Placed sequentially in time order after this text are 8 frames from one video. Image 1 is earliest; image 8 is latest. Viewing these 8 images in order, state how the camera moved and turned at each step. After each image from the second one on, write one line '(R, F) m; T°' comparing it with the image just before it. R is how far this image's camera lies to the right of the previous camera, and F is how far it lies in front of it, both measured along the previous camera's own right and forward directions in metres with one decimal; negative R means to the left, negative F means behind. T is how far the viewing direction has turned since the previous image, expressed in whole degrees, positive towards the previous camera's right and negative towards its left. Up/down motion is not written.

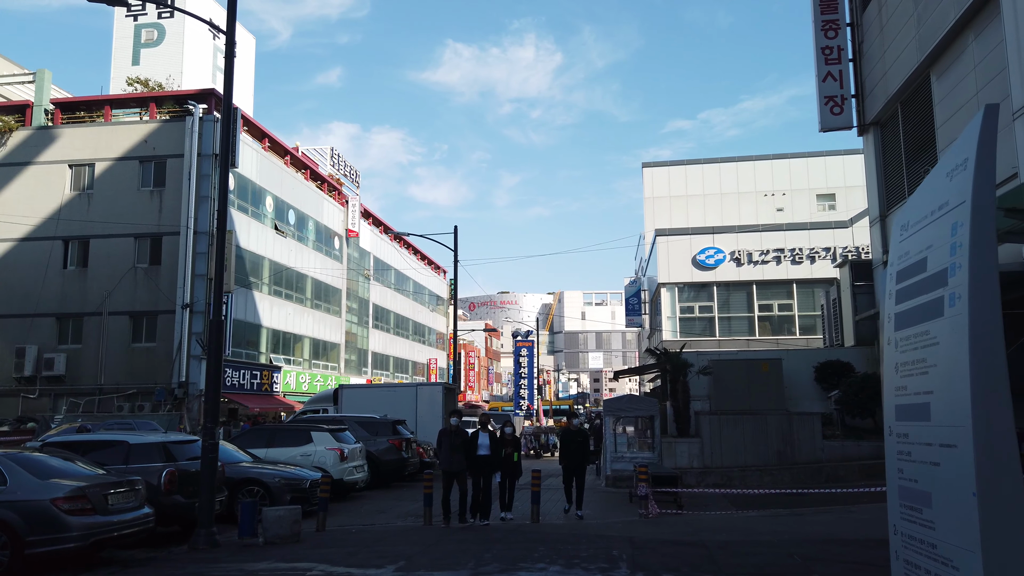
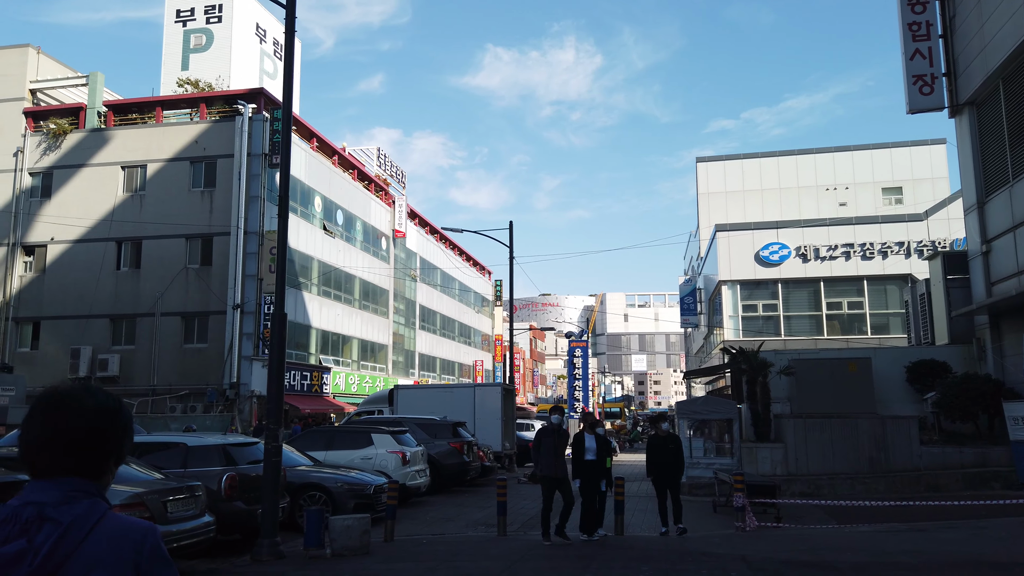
(-0.6, +1.0) m; -3°
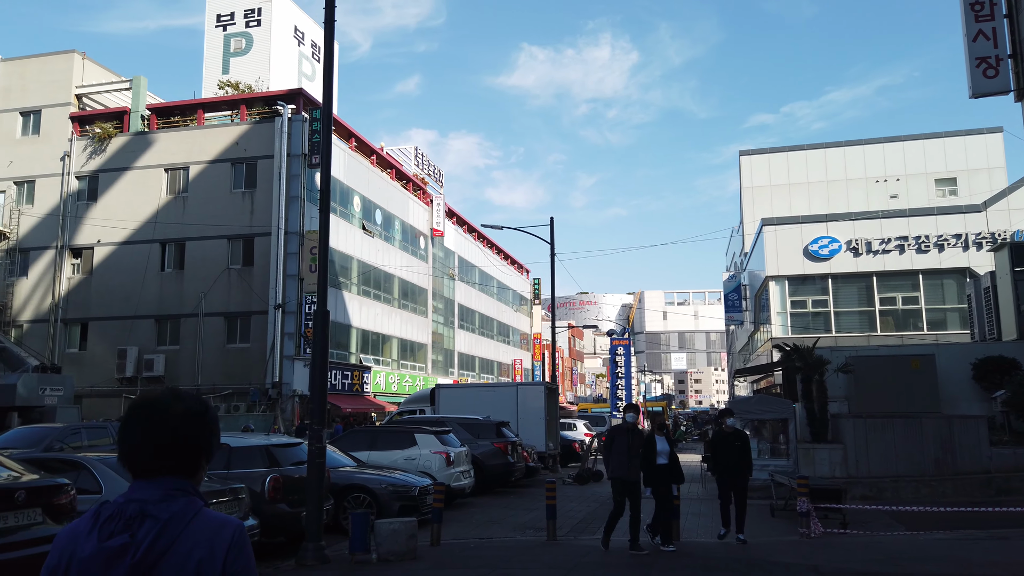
(-0.2, +0.4) m; -3°
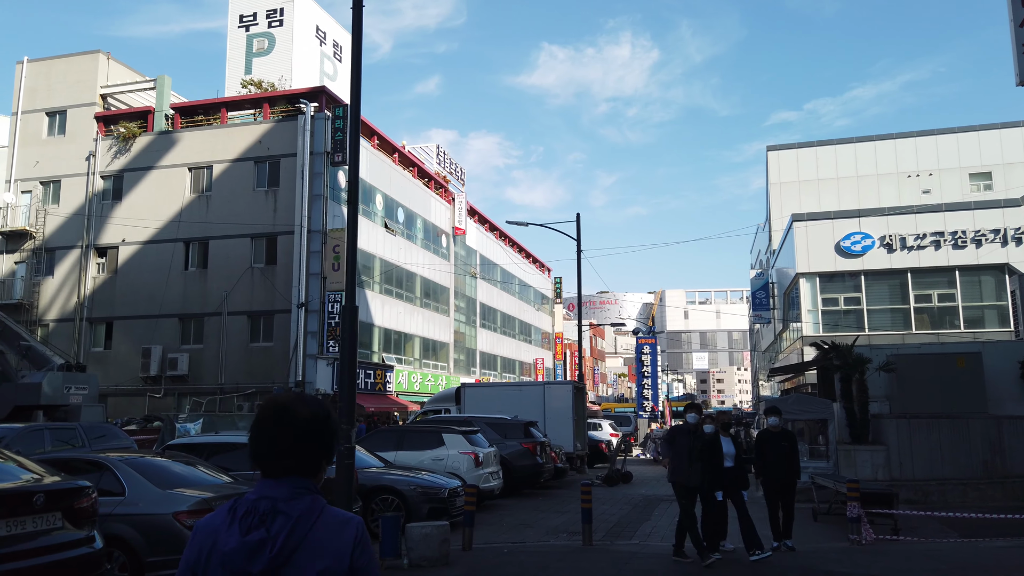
(-0.2, +0.4) m; -1°
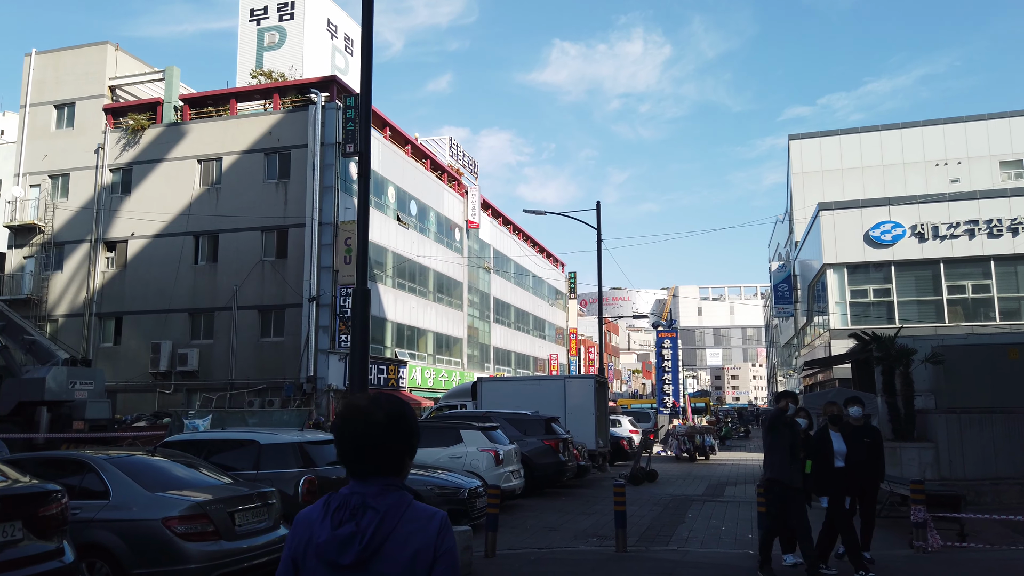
(-0.2, +0.9) m; -1°
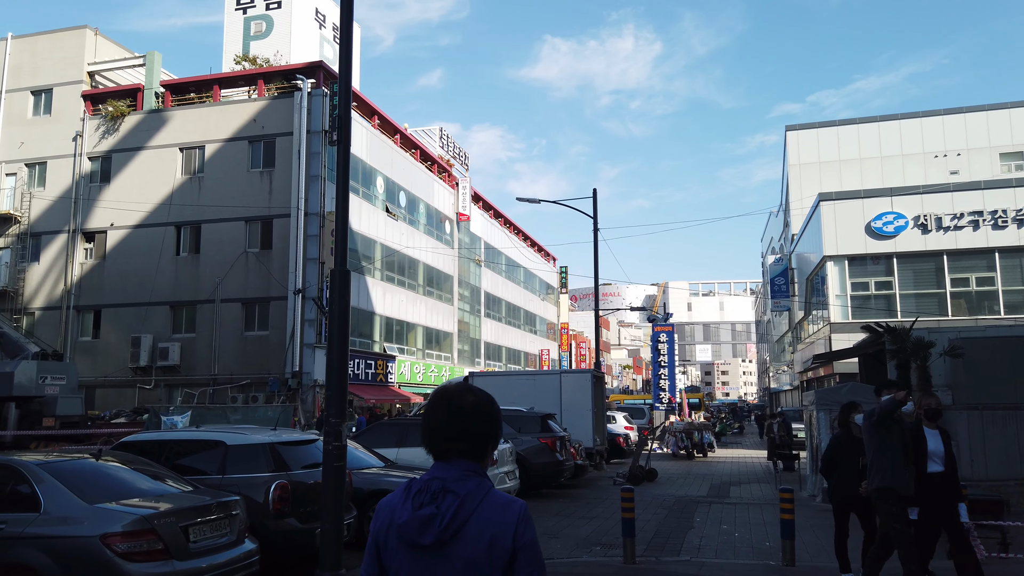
(-0.1, +1.0) m; +1°
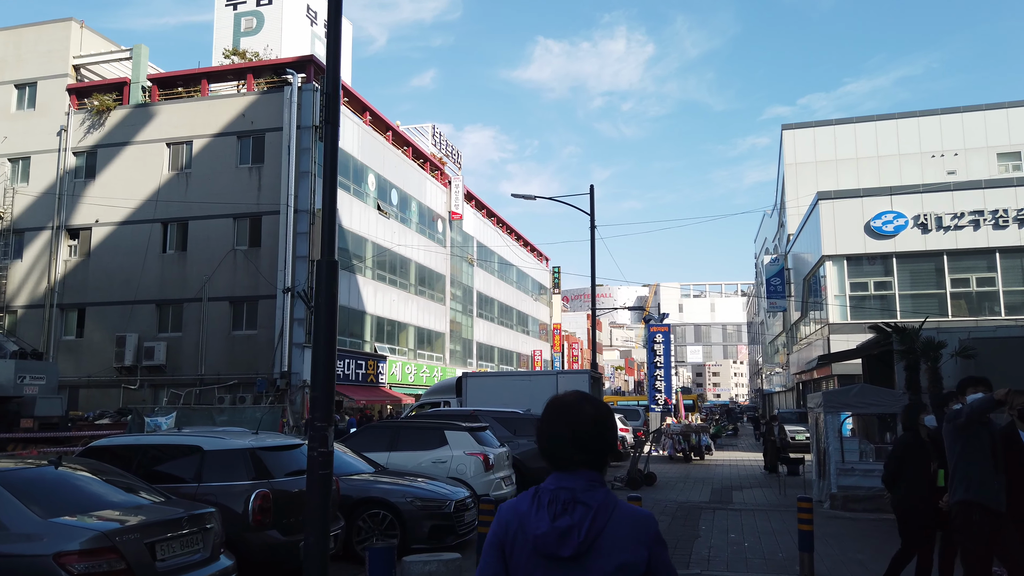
(-0.1, +0.6) m; +1°
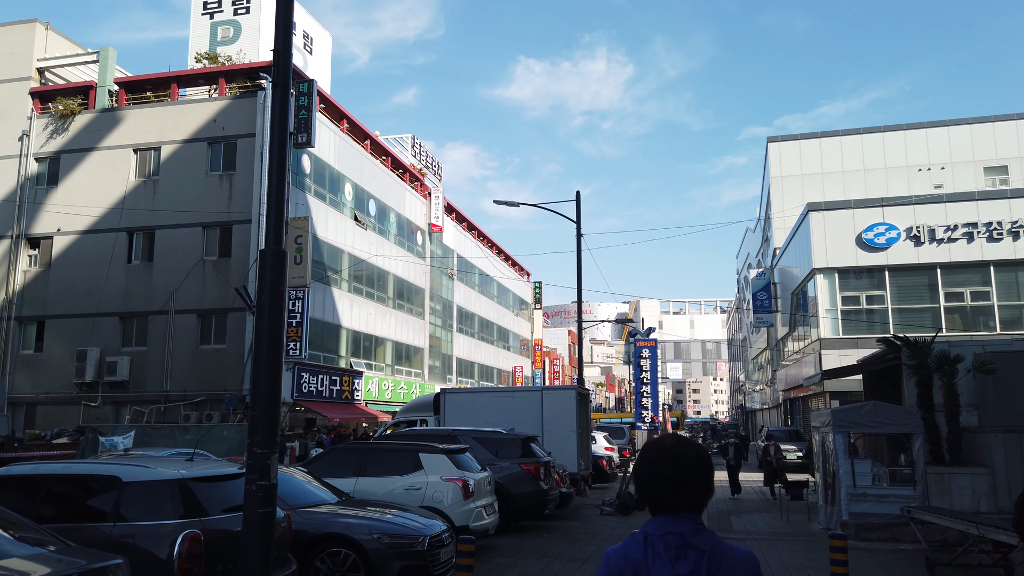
(0.0, +1.2) m; +1°
